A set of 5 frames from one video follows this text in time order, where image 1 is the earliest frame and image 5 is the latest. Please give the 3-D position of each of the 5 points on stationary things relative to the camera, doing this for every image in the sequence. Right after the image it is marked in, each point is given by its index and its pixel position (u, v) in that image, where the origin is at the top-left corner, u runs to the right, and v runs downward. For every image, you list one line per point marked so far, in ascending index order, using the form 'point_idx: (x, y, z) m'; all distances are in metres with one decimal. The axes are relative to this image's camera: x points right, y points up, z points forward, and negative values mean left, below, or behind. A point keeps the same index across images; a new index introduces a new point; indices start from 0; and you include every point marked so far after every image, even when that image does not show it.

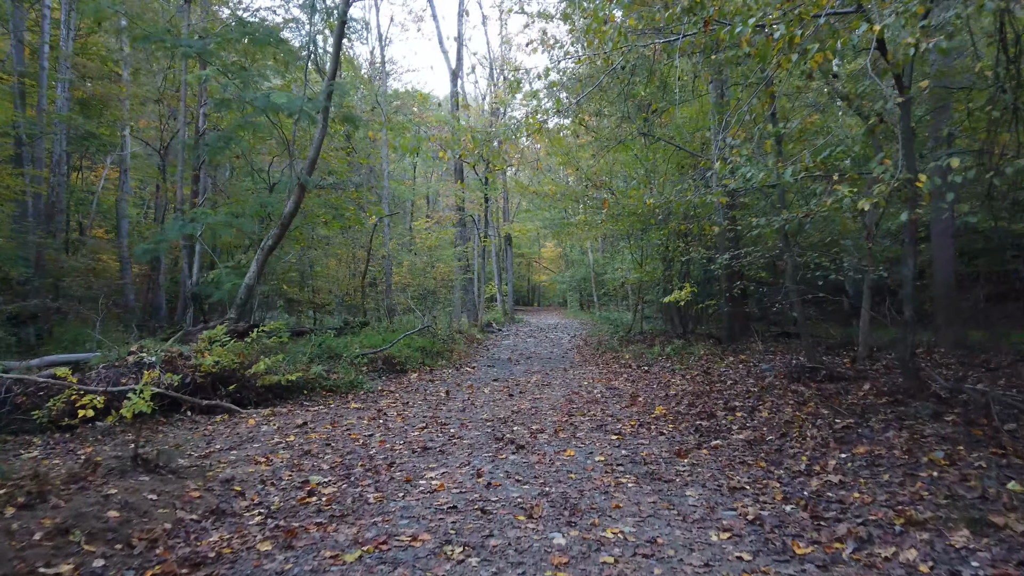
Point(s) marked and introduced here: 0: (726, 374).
0: (+2.6, -1.1, +9.1) m
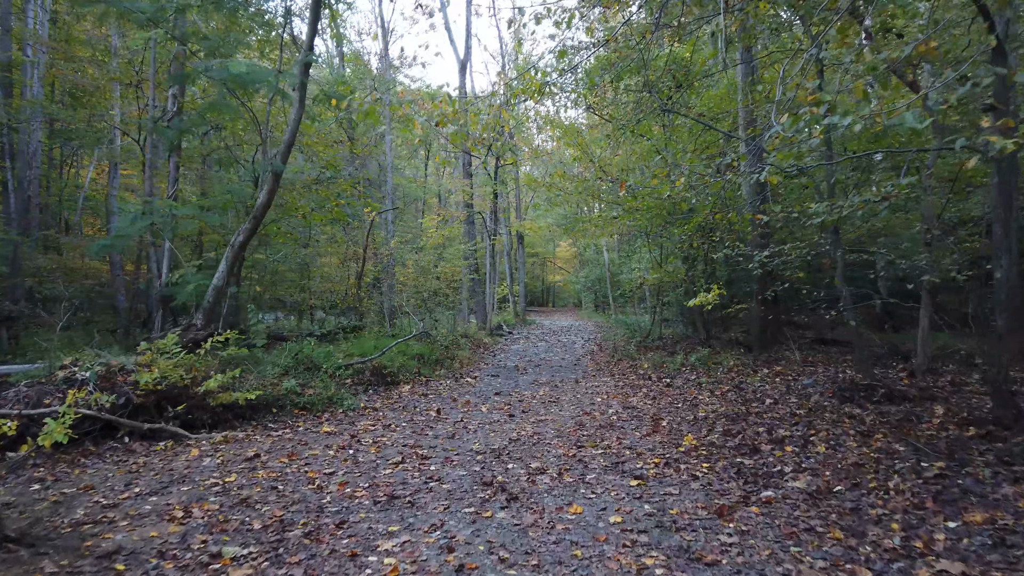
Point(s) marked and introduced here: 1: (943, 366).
0: (+2.6, -1.1, +7.8) m
1: (+4.7, -0.9, +8.3) m
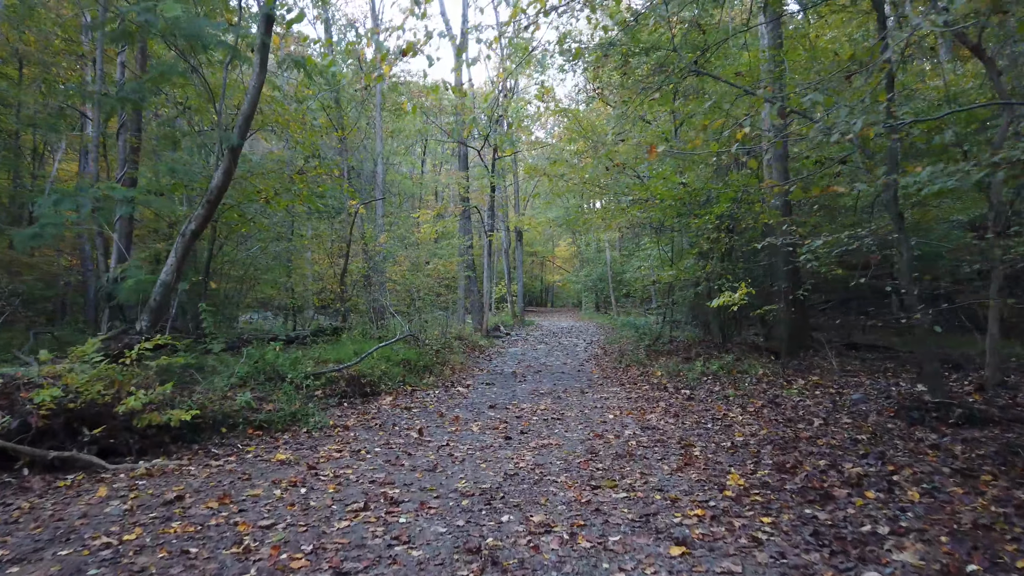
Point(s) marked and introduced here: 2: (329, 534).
0: (+2.6, -1.1, +6.6) m
1: (+4.7, -0.8, +7.0) m
2: (-0.9, -1.2, +3.7) m
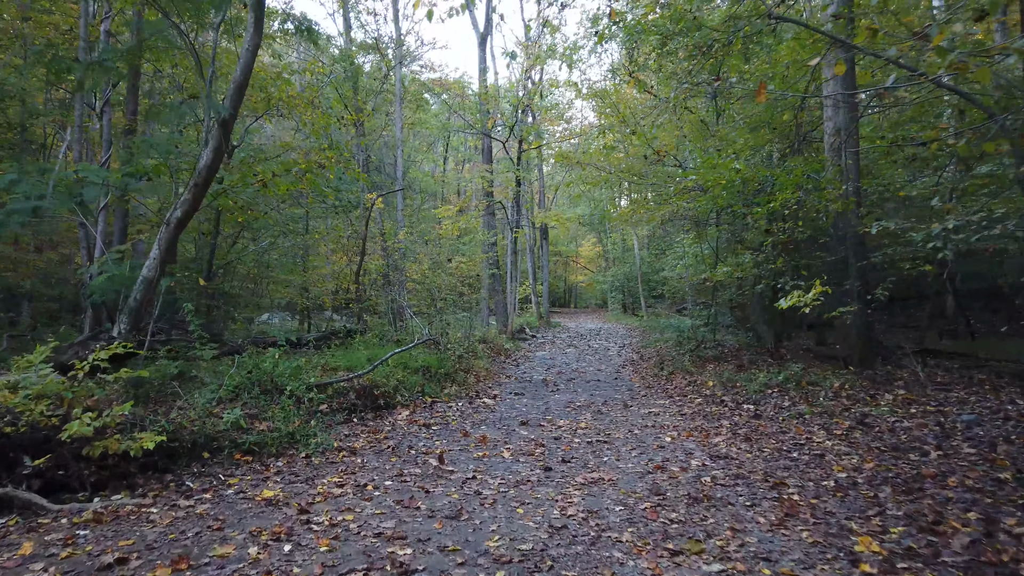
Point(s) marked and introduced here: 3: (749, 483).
0: (+2.9, -1.0, +5.4) m
1: (+5.0, -0.8, +5.8) m
2: (-0.7, -1.2, +2.6) m
3: (+1.4, -1.1, +4.4) m
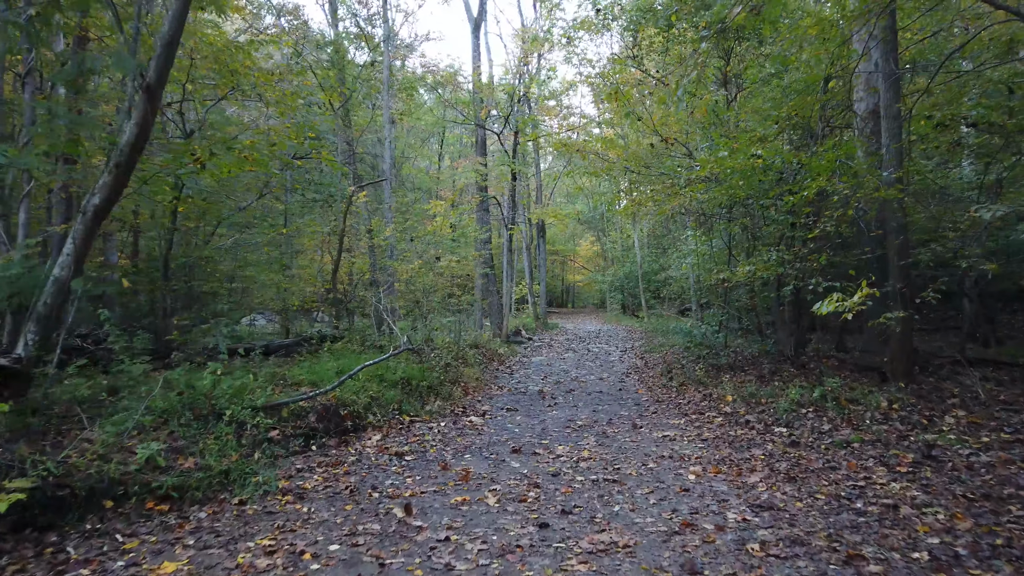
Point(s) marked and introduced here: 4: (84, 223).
0: (+2.8, -1.1, +4.3) m
1: (+4.9, -0.9, +4.7) m
2: (-0.8, -1.2, +1.5) m
3: (+1.3, -1.1, +3.3) m
4: (-3.1, +0.5, +5.4) m
